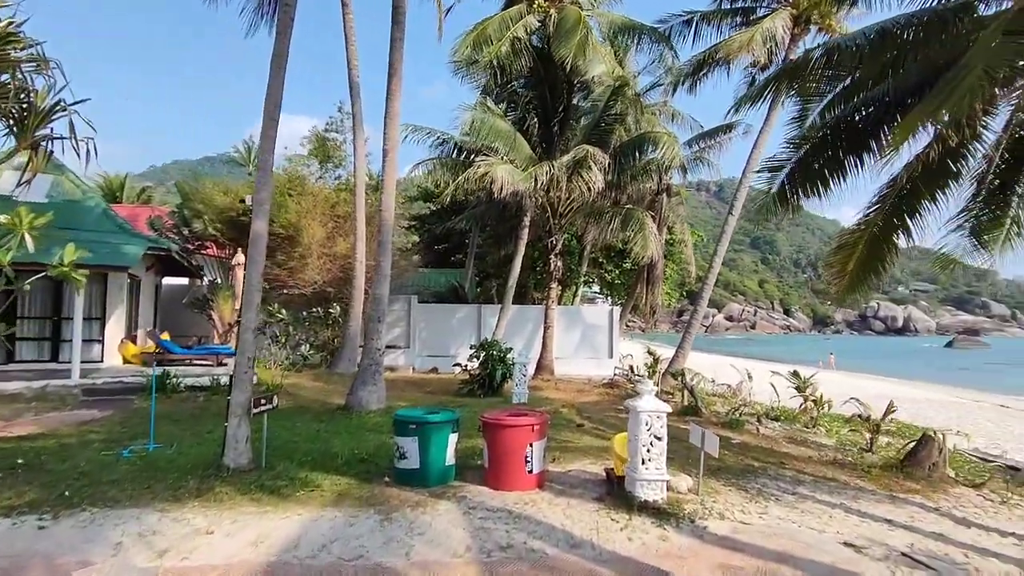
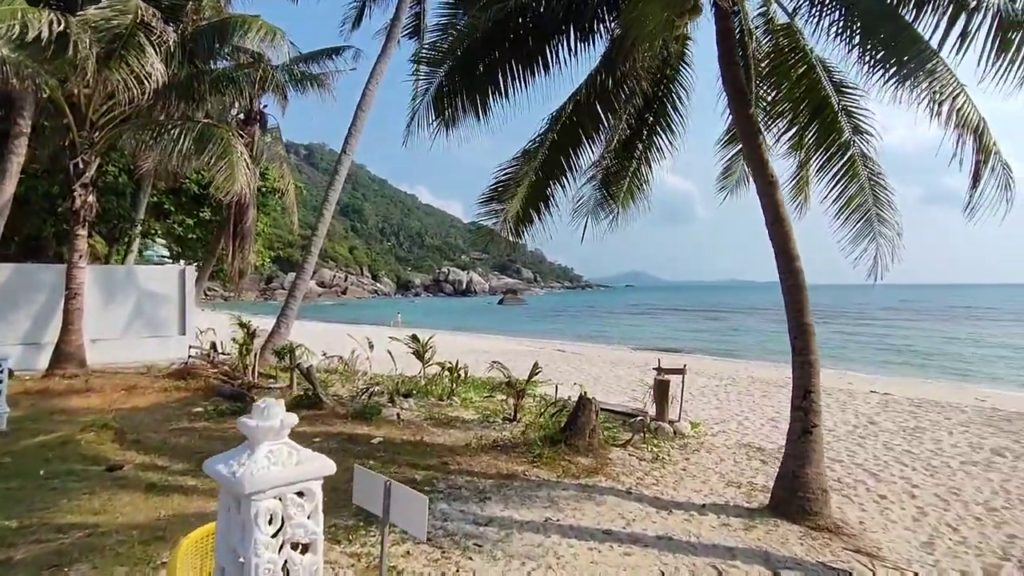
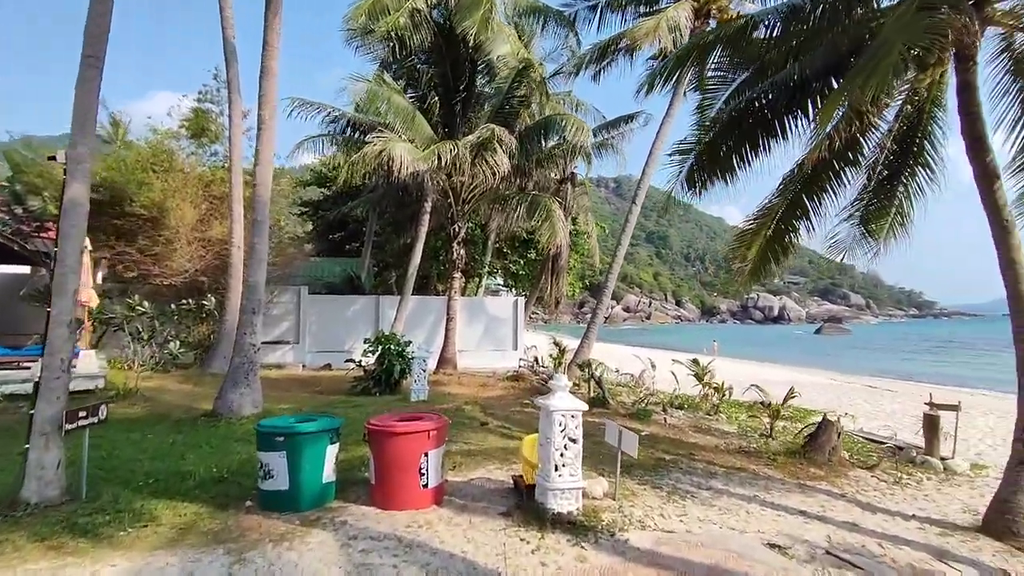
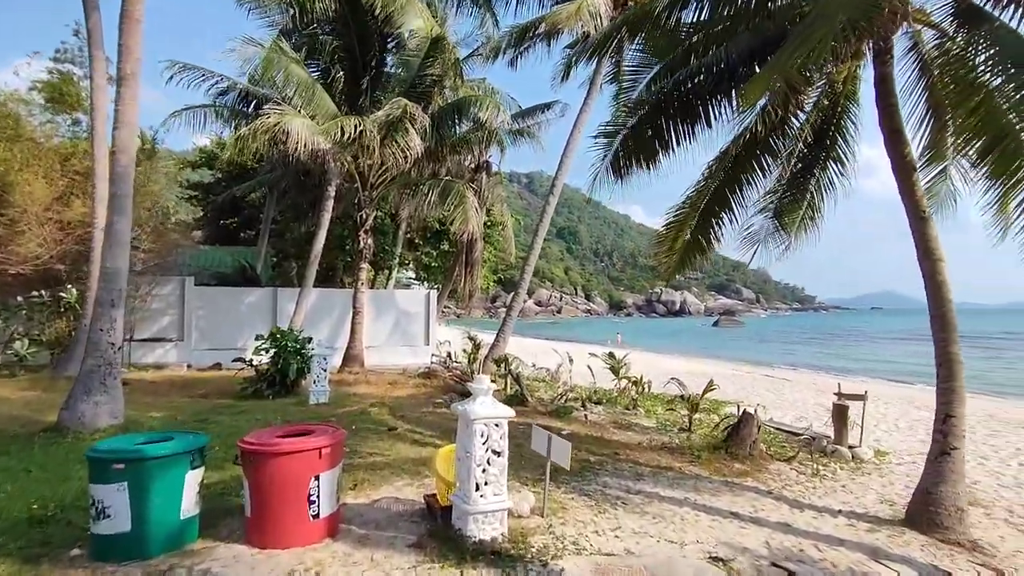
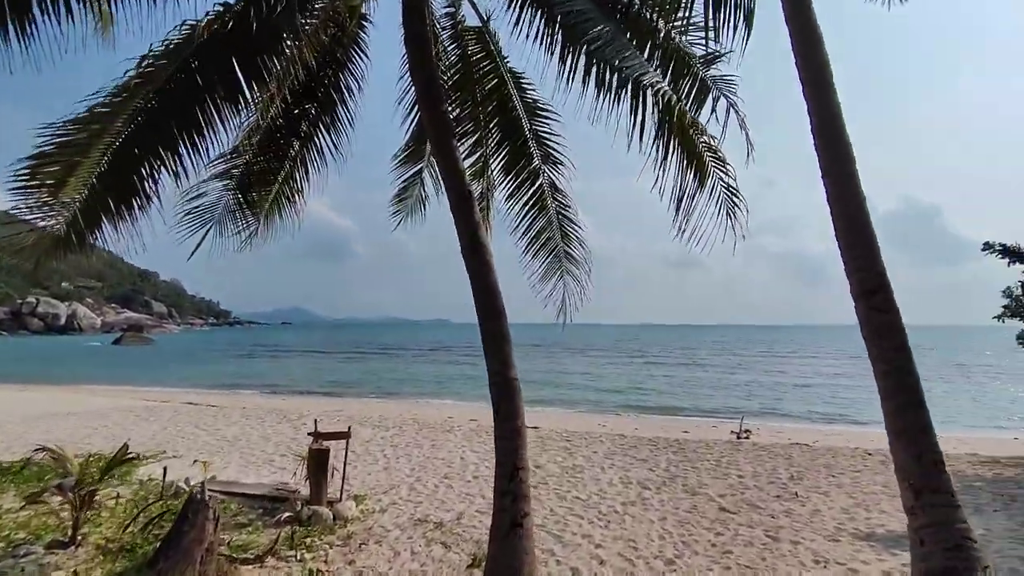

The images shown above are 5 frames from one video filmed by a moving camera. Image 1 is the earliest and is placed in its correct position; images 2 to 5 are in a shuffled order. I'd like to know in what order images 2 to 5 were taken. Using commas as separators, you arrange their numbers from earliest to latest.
3, 4, 2, 5
